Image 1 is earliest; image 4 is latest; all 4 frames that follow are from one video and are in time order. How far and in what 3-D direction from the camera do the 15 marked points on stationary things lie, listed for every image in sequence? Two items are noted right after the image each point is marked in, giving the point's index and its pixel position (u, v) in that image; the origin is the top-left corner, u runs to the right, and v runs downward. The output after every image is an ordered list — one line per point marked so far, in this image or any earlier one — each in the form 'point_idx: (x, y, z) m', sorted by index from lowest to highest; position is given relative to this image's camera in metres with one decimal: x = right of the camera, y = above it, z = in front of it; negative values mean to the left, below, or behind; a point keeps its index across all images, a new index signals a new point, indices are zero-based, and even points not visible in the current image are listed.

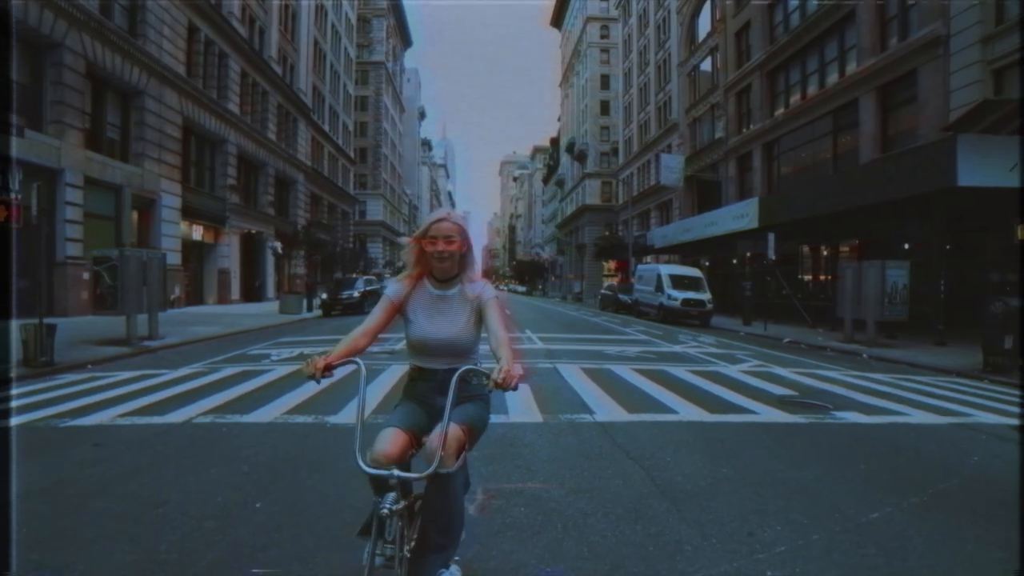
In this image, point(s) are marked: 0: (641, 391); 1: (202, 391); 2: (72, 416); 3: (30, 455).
0: (+1.9, -1.5, +8.7) m
1: (-5.0, -1.7, +9.4) m
2: (-5.9, -1.7, +8.0) m
3: (-4.8, -1.7, +5.9) m
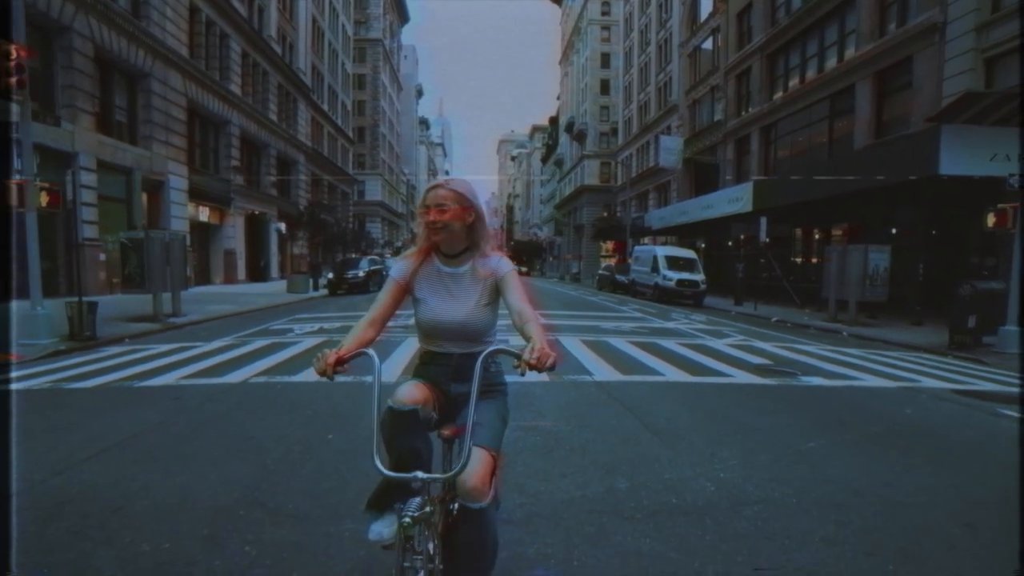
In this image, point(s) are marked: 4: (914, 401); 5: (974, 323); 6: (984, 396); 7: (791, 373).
0: (+2.1, -1.2, +9.9) m
1: (-4.8, -1.3, +10.6) m
2: (-5.8, -1.4, +9.1) m
3: (-4.7, -1.5, +7.0) m
4: (+5.1, -1.4, +7.5) m
5: (+10.7, -0.8, +13.6) m
6: (+6.4, -1.5, +8.0) m
7: (+4.2, -1.3, +8.9) m
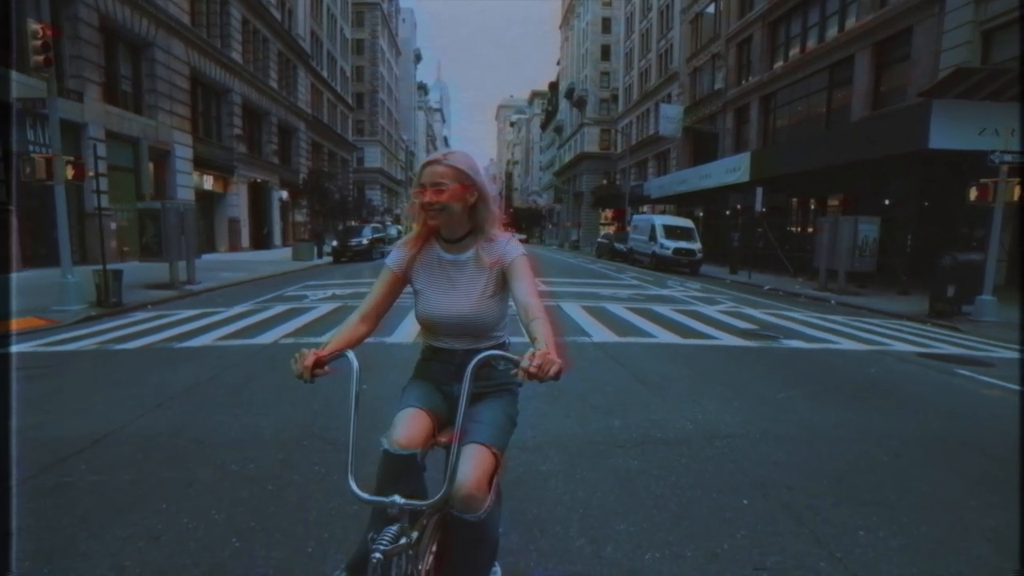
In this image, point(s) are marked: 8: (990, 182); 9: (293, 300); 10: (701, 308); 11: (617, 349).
0: (+2.2, -0.6, +10.7) m
1: (-4.7, -0.7, +11.4) m
2: (-5.7, -0.9, +9.9) m
3: (-4.6, -1.1, +7.8) m
4: (+5.2, -1.0, +8.3) m
5: (+10.8, -0.1, +14.4) m
6: (+6.5, -1.0, +8.8) m
7: (+4.3, -0.8, +9.7) m
8: (+10.8, +2.4, +13.3) m
9: (-5.7, -0.3, +15.1) m
10: (+4.5, -0.5, +14.1) m
11: (+1.4, -0.9, +8.2) m
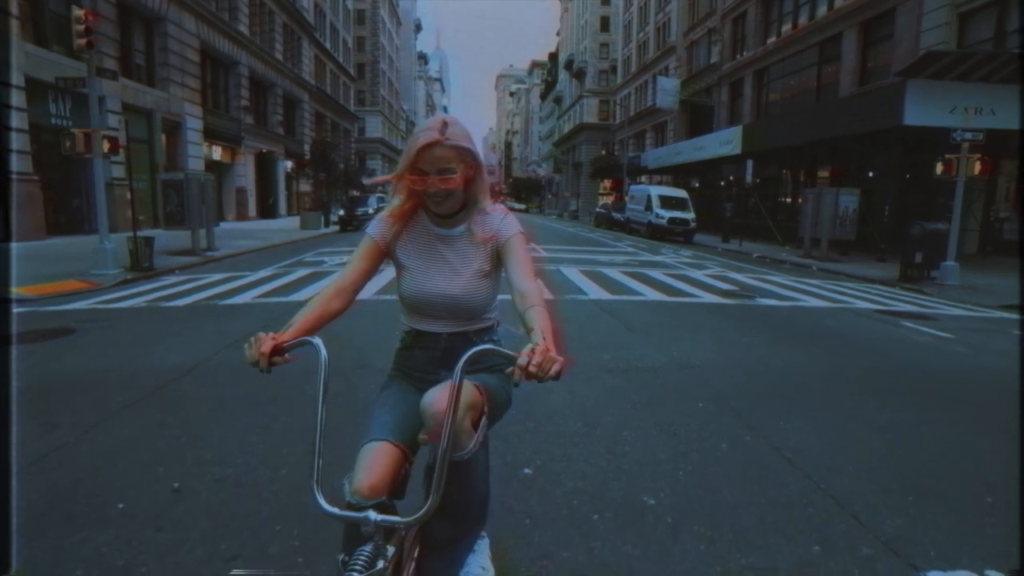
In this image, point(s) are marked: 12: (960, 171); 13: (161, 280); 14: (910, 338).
0: (+2.3, +0.1, +11.9) m
1: (-4.6, +0.1, +12.5) m
2: (-5.6, -0.2, +11.1) m
3: (-4.5, -0.5, +9.0) m
4: (+5.3, -0.4, +9.5) m
5: (+10.8, +0.8, +15.5) m
6: (+6.6, -0.4, +10.0) m
7: (+4.4, -0.2, +10.9) m
8: (+10.9, +3.2, +14.3) m
9: (-5.6, +0.6, +16.3) m
10: (+4.6, +0.4, +15.3) m
11: (+1.5, -0.3, +9.4) m
12: (+10.8, +2.8, +14.1) m
13: (-8.9, +0.2, +14.8) m
14: (+5.5, -0.7, +8.1) m
